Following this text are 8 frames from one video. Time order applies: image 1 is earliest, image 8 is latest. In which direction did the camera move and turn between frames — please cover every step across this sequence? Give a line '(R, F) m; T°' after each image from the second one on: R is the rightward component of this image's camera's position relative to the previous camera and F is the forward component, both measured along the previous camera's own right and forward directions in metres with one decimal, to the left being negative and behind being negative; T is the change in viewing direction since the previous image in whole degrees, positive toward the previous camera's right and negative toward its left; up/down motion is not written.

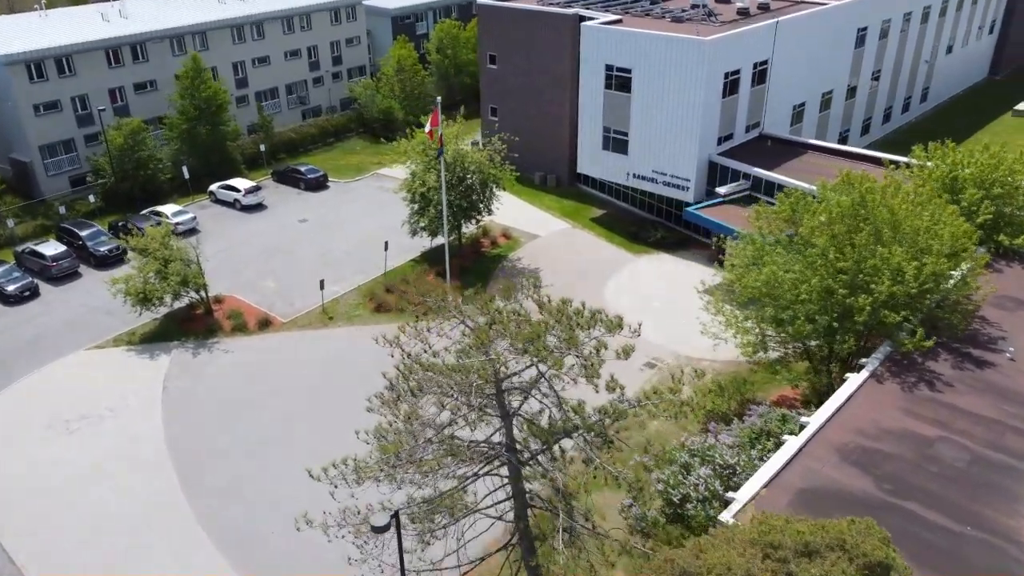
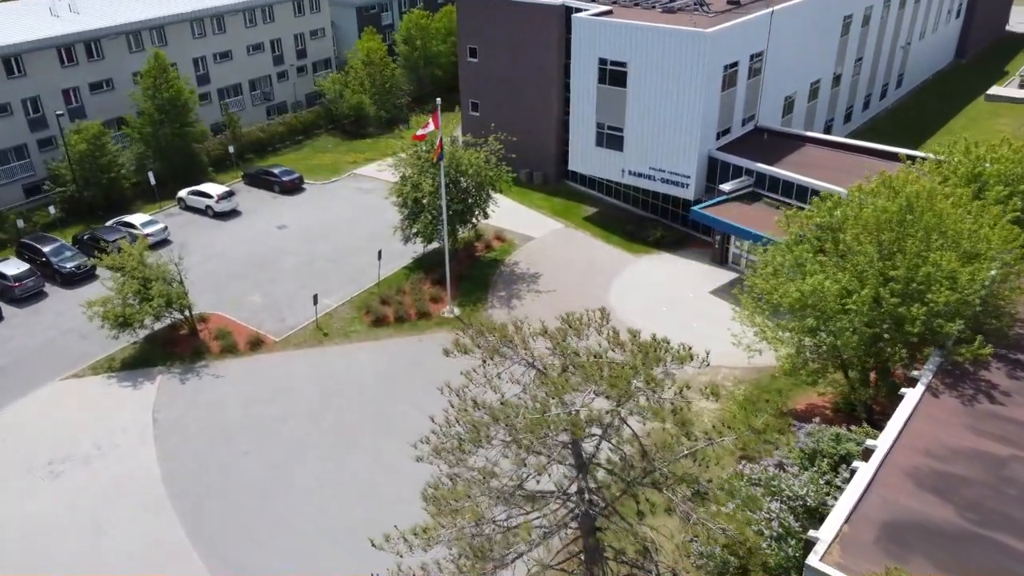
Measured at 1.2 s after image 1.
(-2.0, +1.5) m; +3°
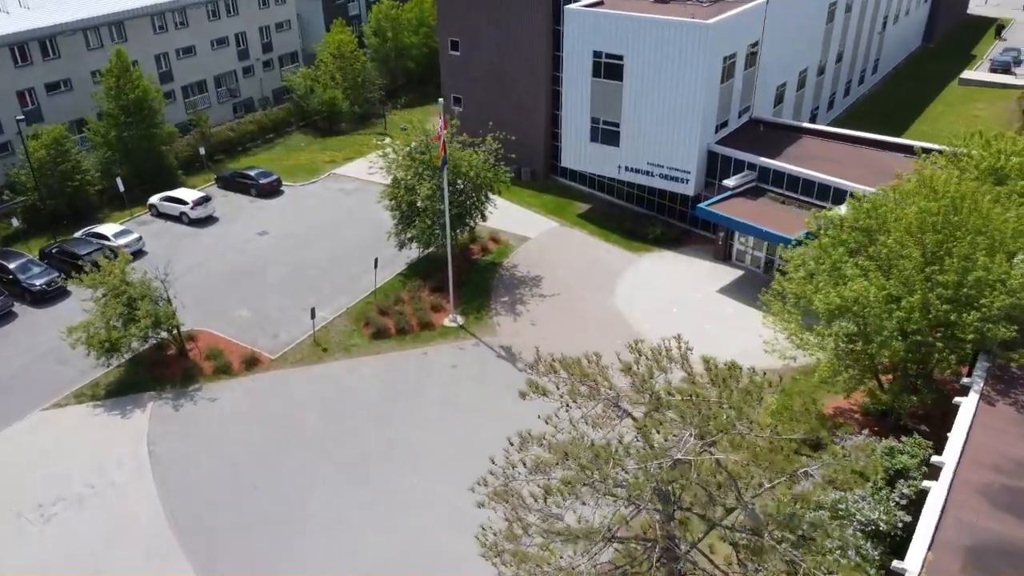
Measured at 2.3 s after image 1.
(-1.8, +1.3) m; +3°
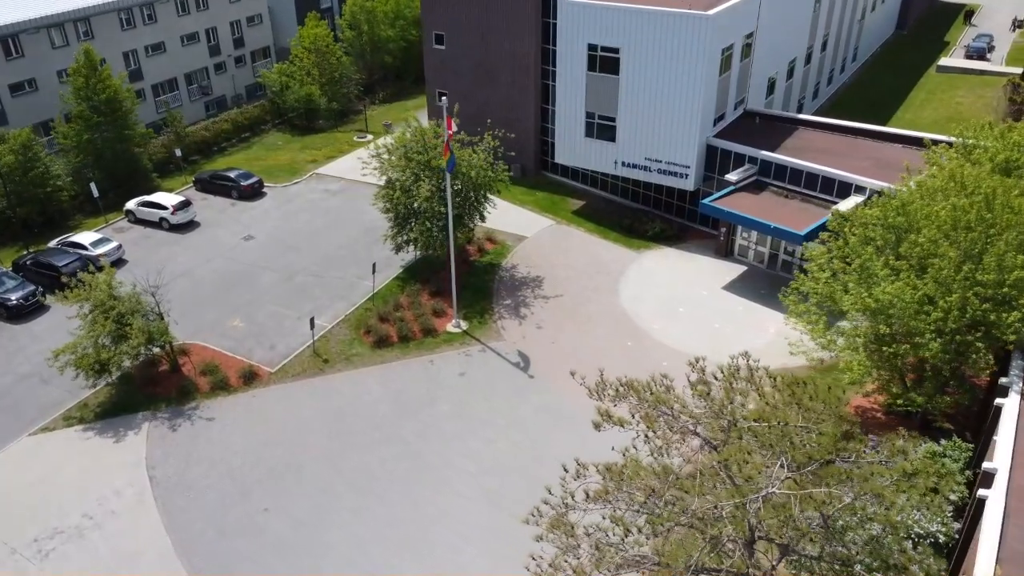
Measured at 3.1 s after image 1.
(-1.4, +0.9) m; +2°
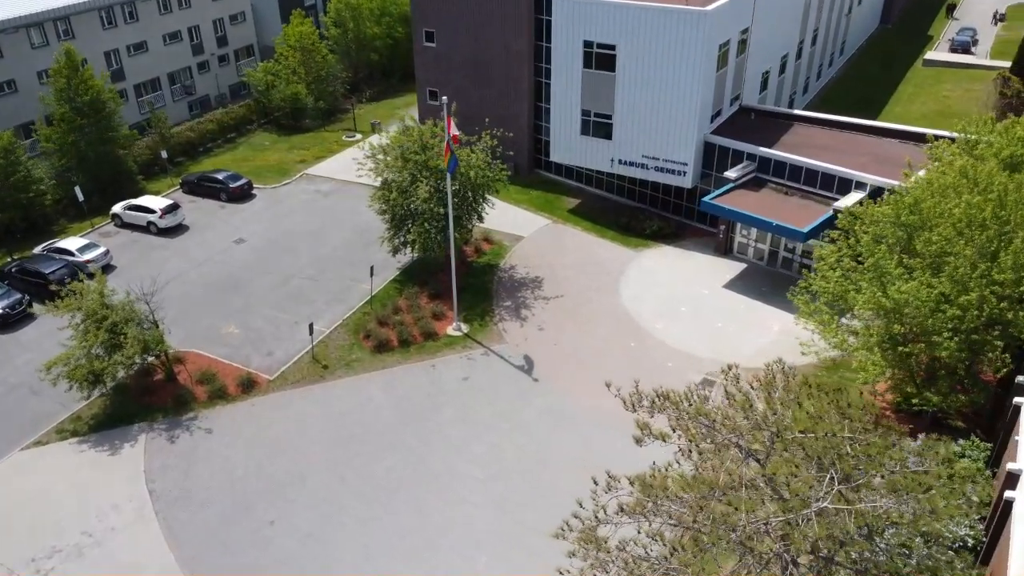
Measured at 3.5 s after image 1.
(-0.7, +0.4) m; +1°
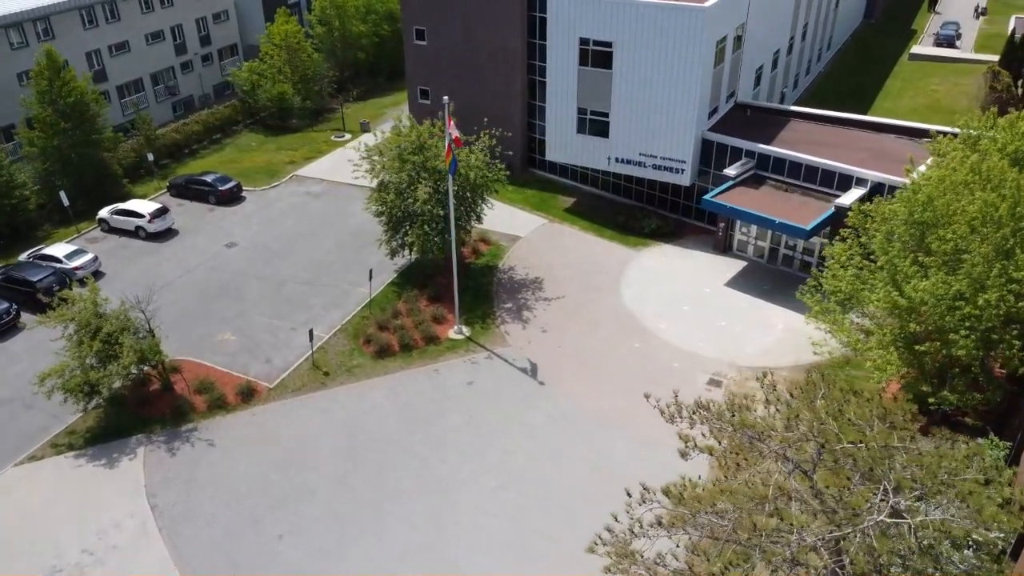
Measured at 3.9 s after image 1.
(-0.8, +0.4) m; +1°
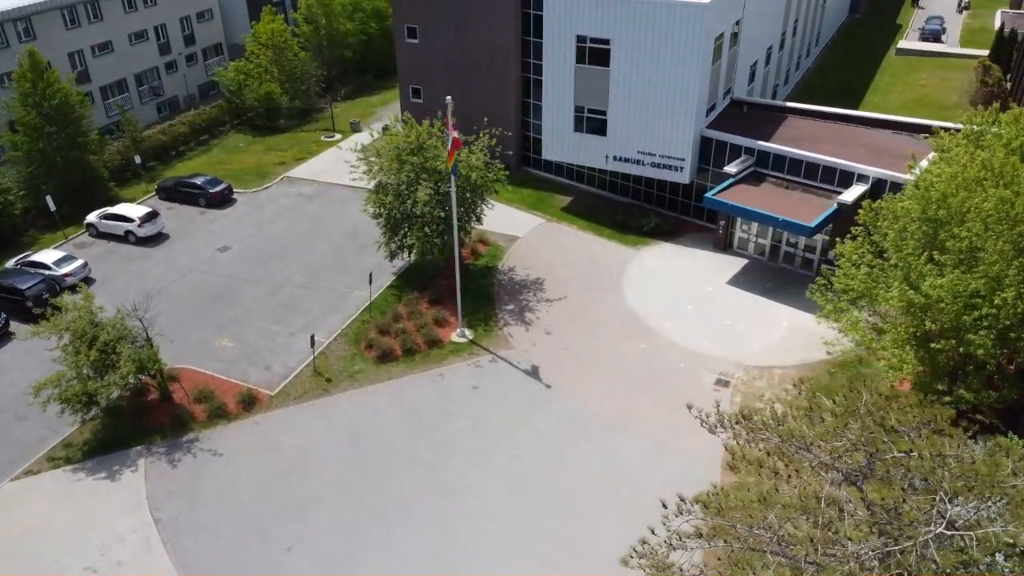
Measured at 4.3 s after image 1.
(-0.7, +0.4) m; +1°
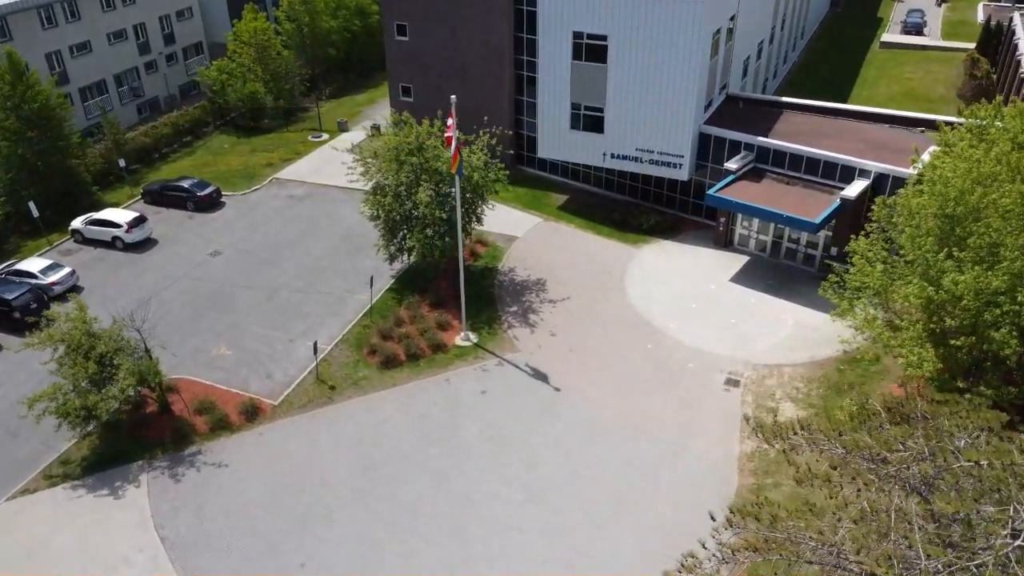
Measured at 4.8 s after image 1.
(-0.9, +0.5) m; +2°
